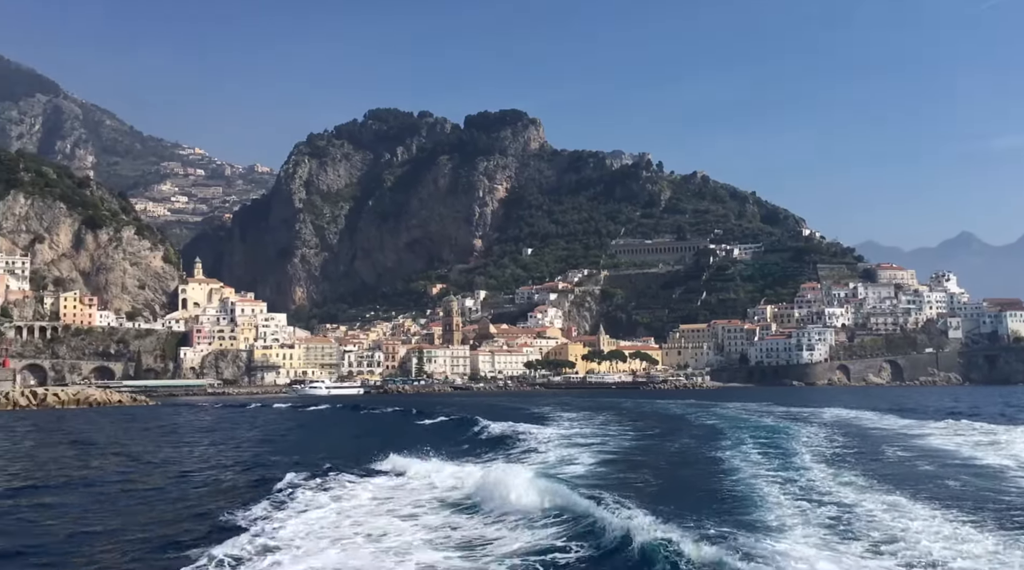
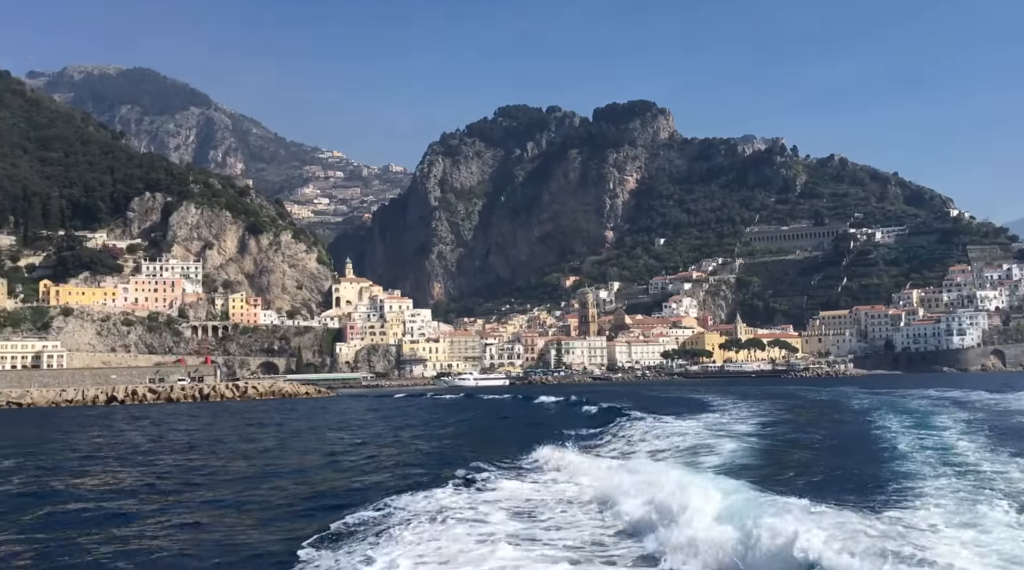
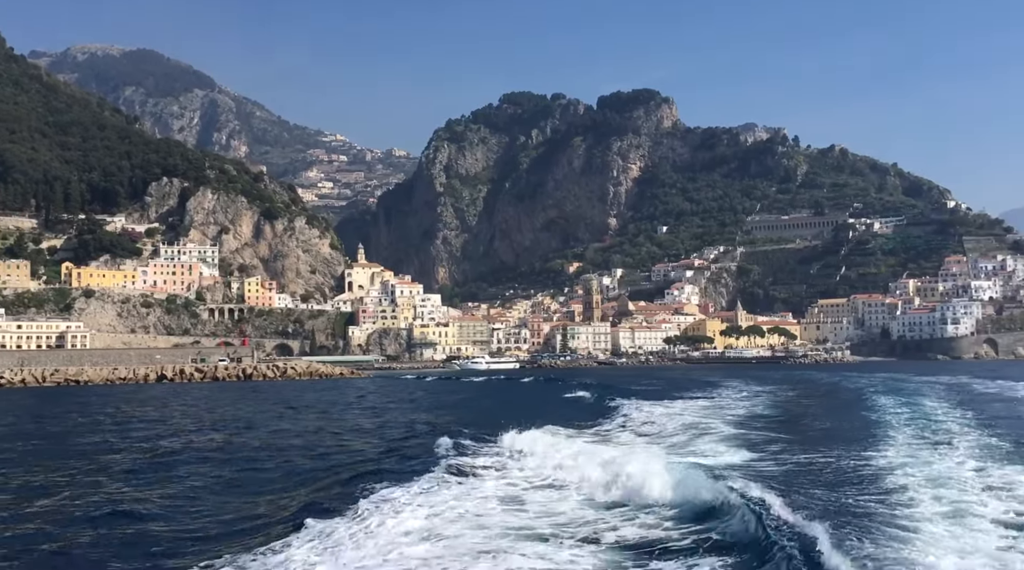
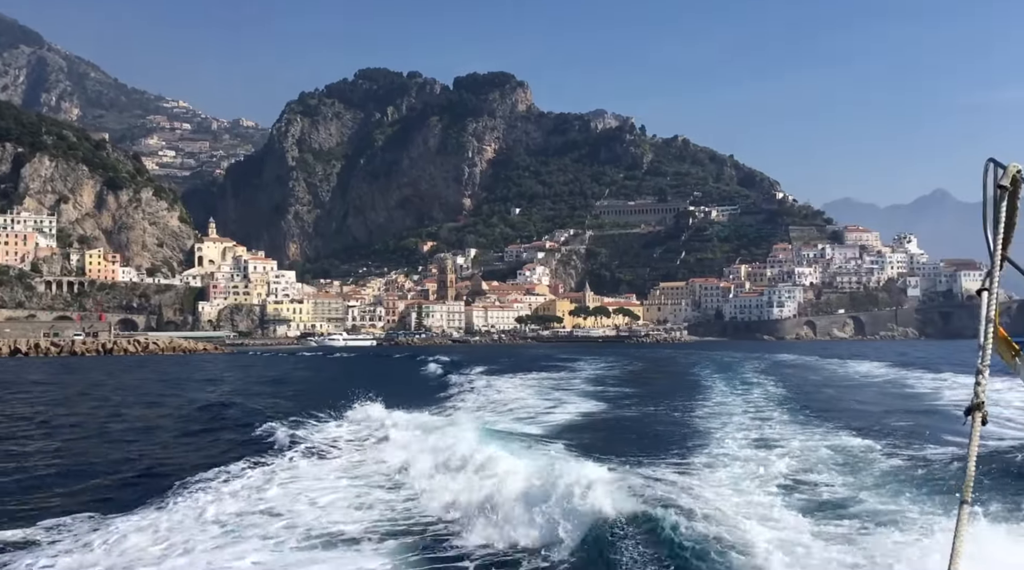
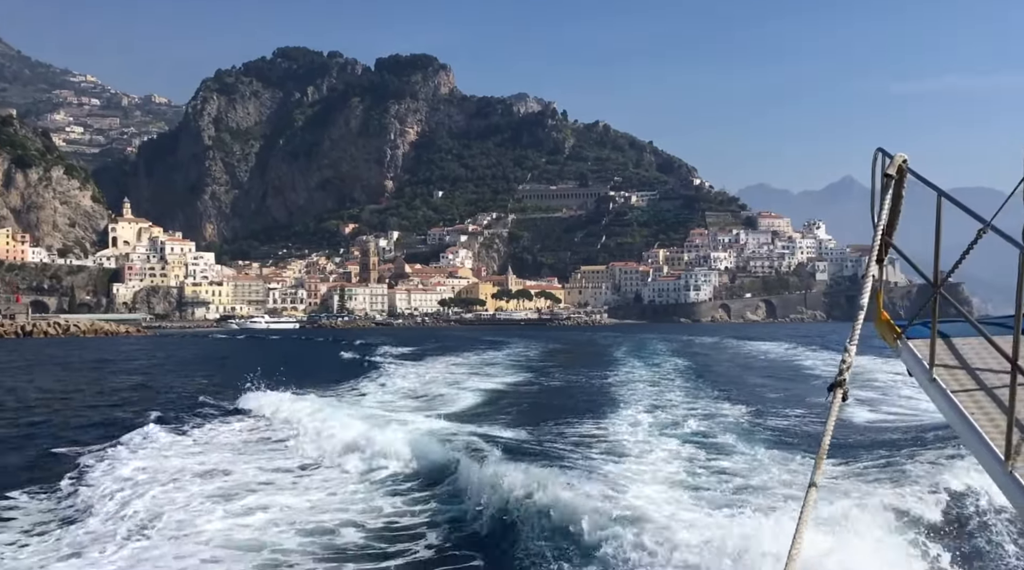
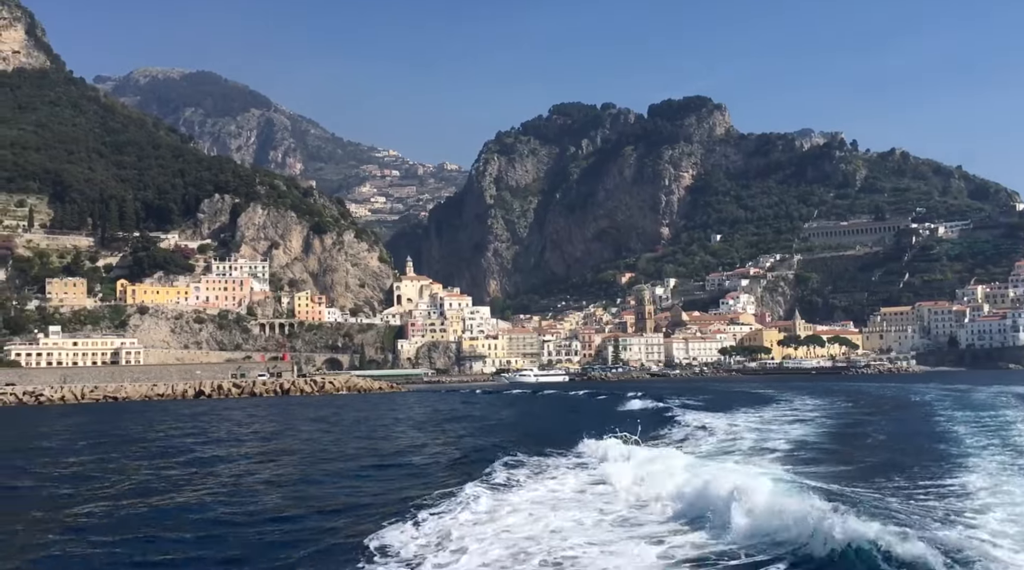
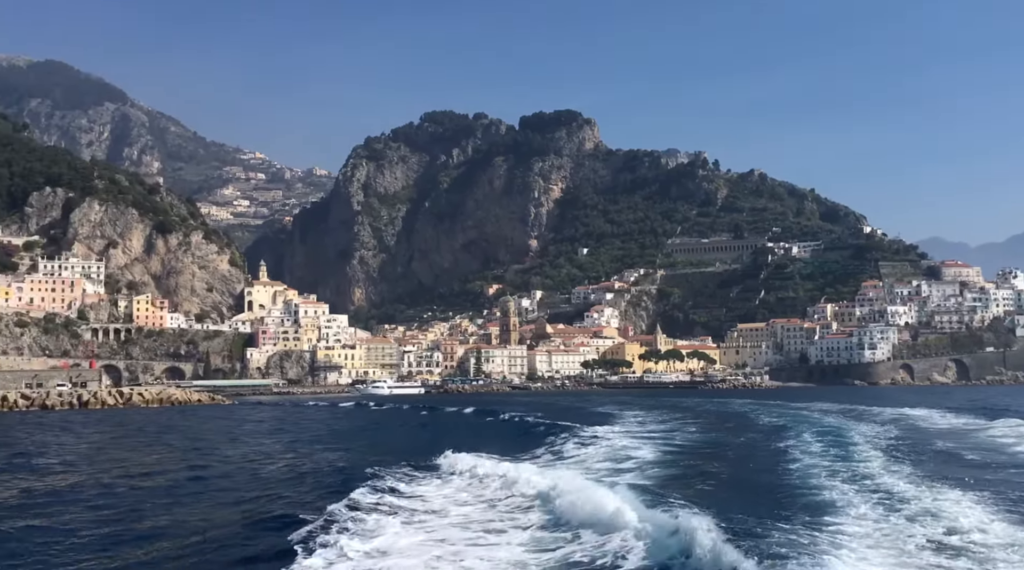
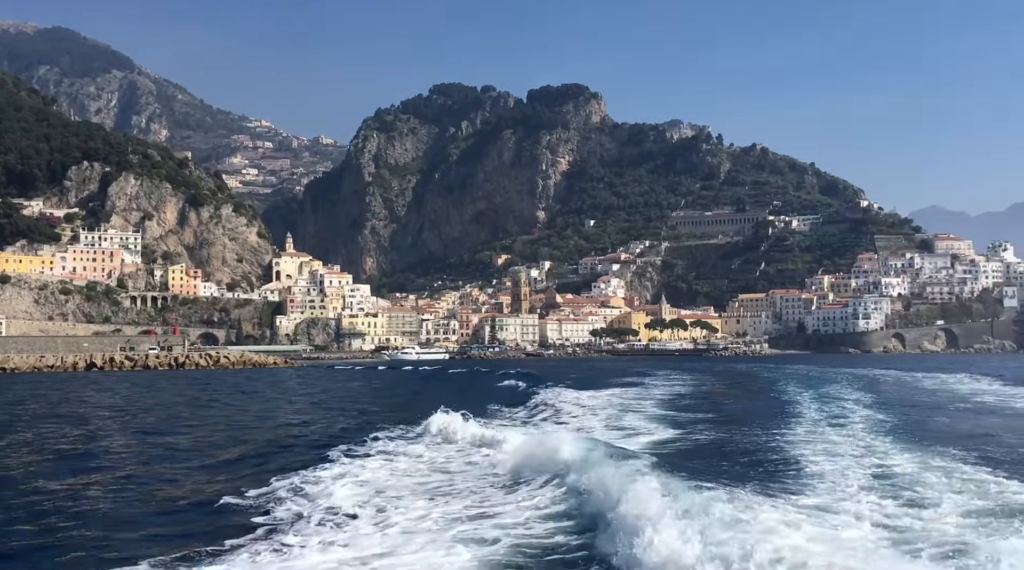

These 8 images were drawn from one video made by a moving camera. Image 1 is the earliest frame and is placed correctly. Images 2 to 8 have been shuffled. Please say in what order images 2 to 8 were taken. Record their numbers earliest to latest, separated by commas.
7, 2, 6, 3, 8, 4, 5
